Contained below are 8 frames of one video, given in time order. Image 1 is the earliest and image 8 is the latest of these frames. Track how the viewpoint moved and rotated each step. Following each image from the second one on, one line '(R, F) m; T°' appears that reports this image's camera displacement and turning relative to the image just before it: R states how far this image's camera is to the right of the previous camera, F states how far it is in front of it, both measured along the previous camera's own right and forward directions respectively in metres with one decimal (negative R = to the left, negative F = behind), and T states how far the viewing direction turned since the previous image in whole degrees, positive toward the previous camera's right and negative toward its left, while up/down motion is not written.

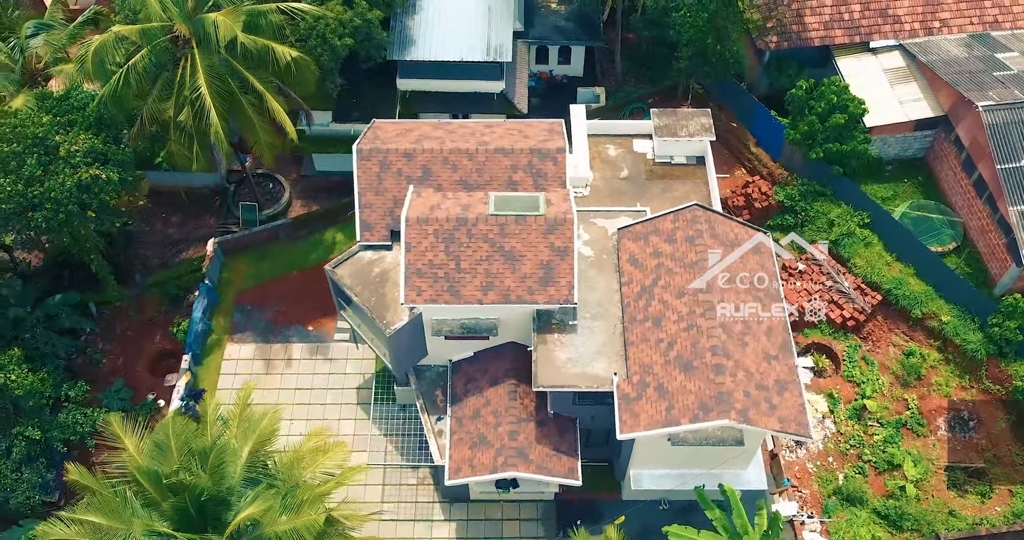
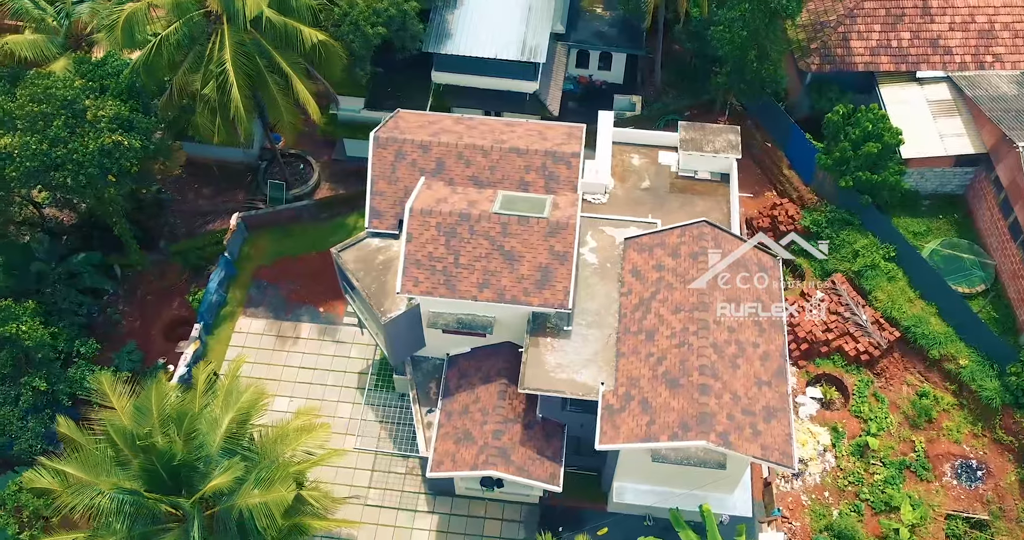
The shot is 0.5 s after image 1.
(+1.6, +0.1) m; -4°
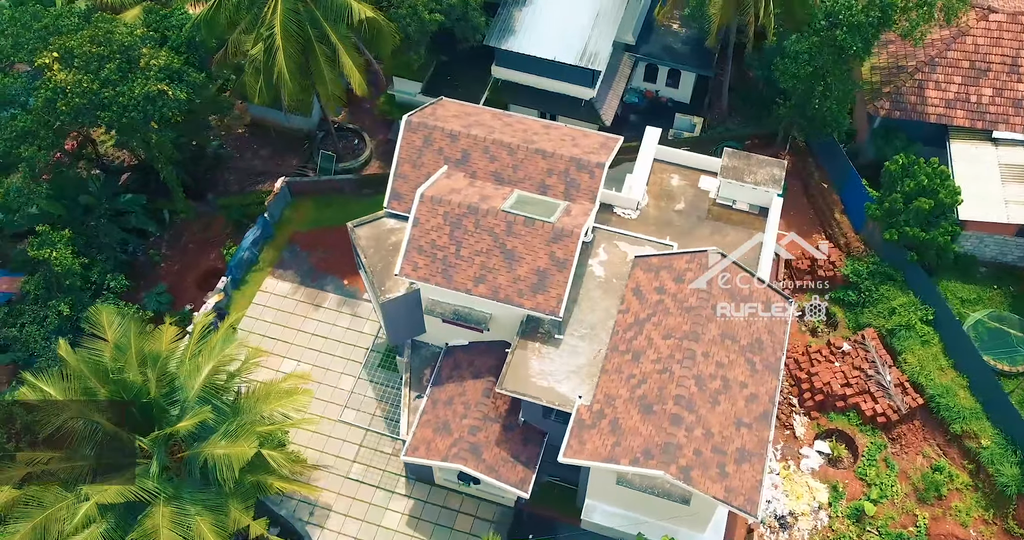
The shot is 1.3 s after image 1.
(+2.6, +0.2) m; -6°
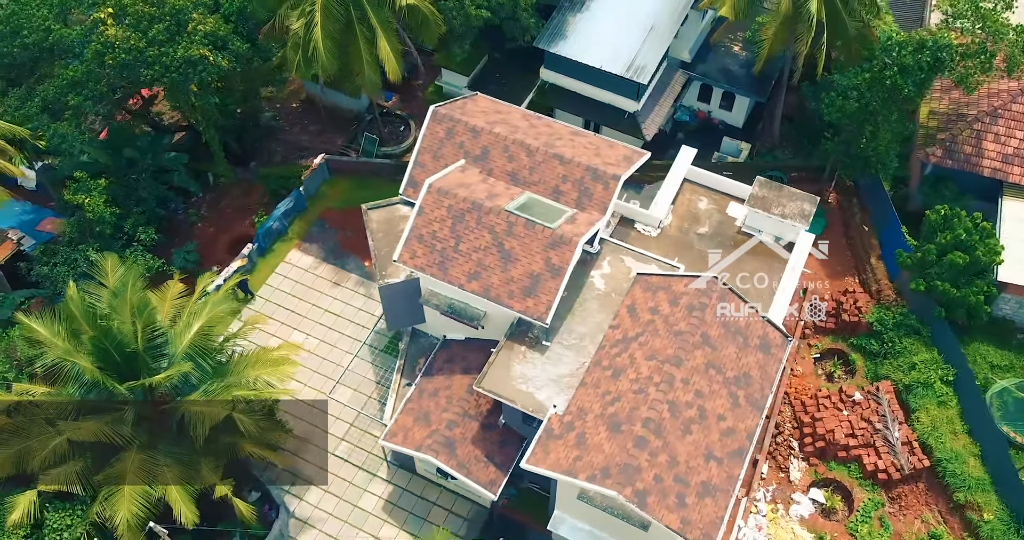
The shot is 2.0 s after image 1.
(+2.3, +0.2) m; -5°
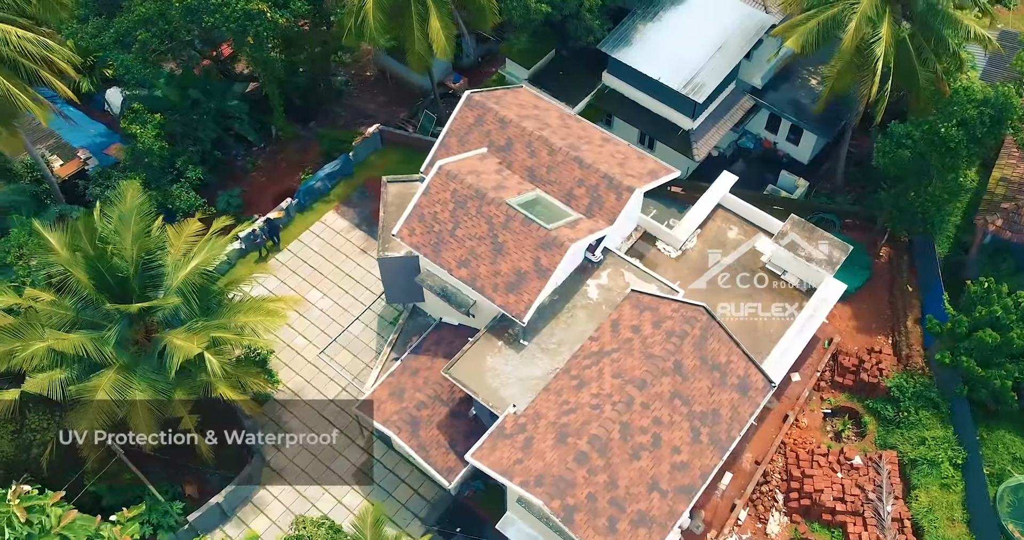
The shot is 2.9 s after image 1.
(+3.2, +0.4) m; -7°
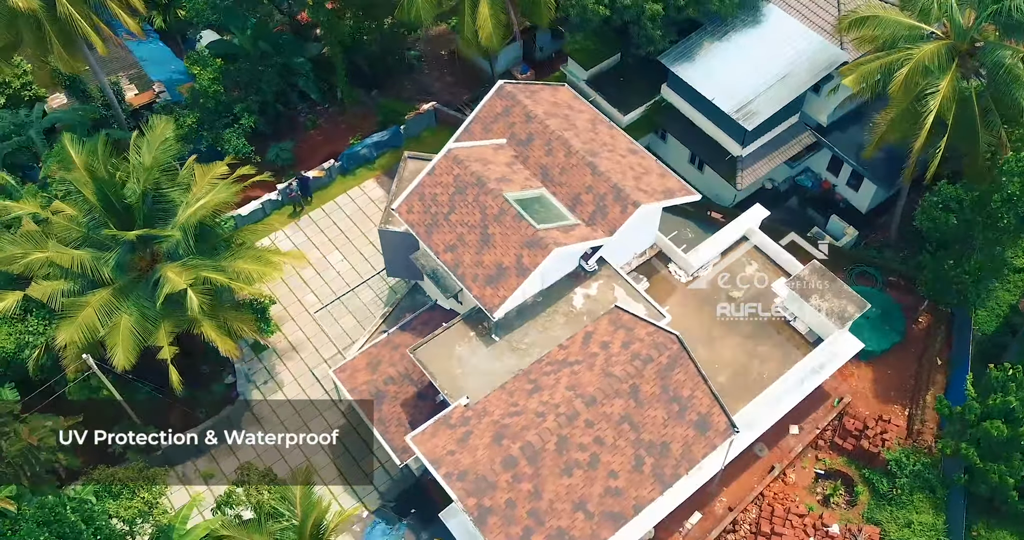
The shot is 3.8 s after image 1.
(+3.4, +0.5) m; -7°
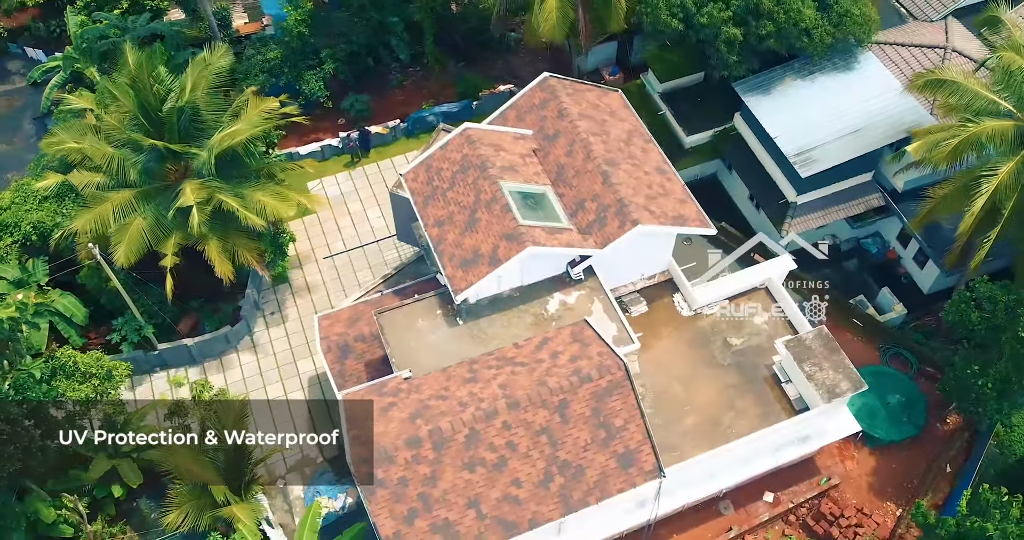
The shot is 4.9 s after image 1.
(+4.4, +0.6) m; -10°
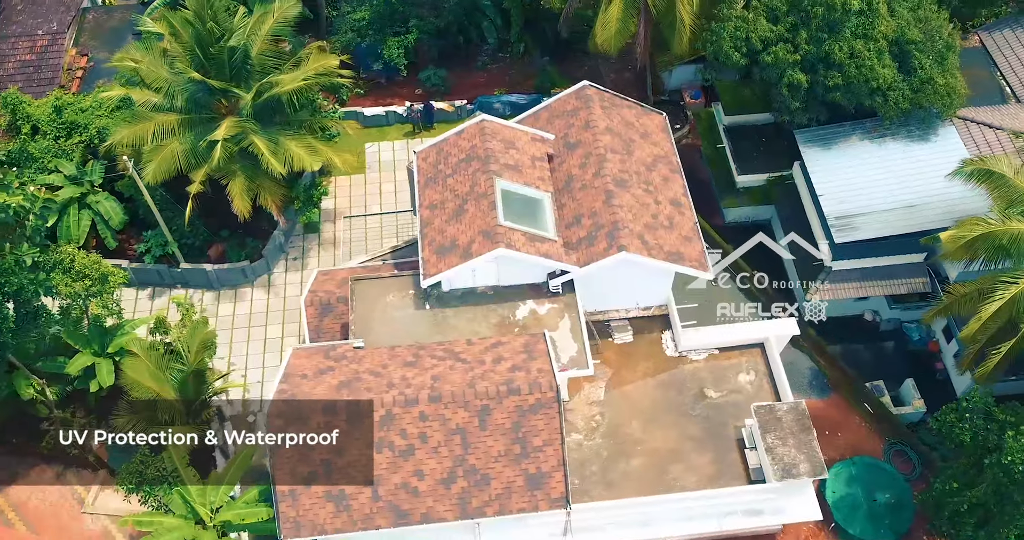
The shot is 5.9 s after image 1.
(+4.2, +0.6) m; -9°
